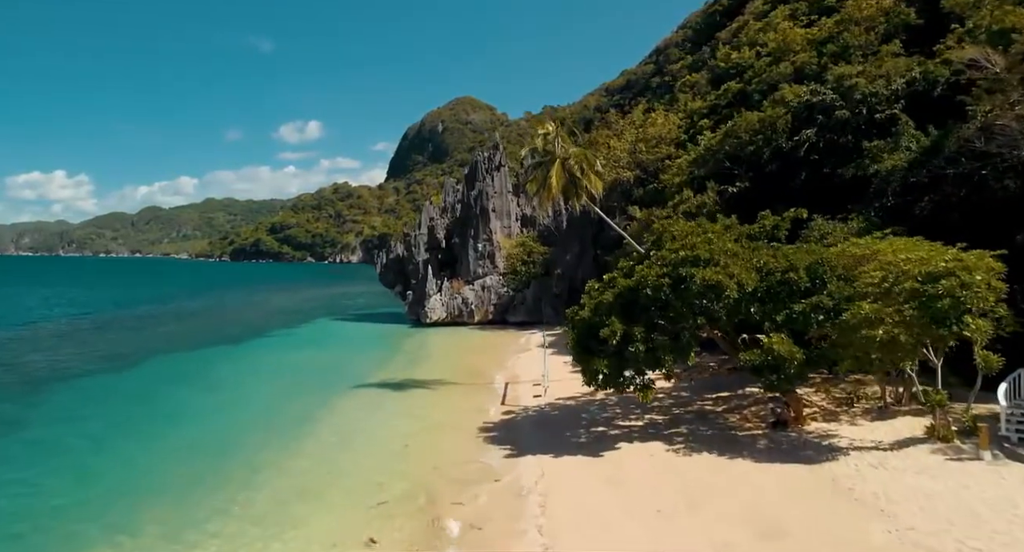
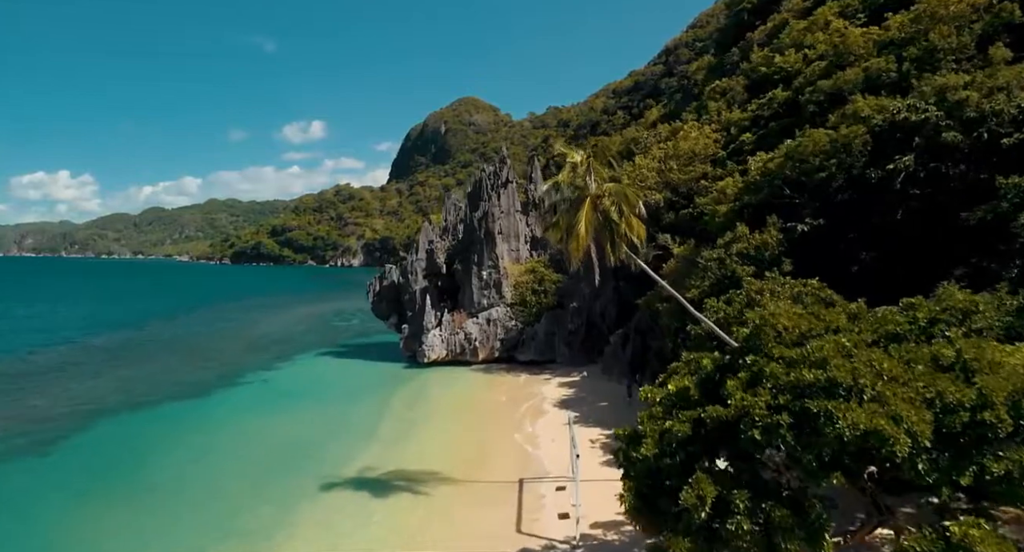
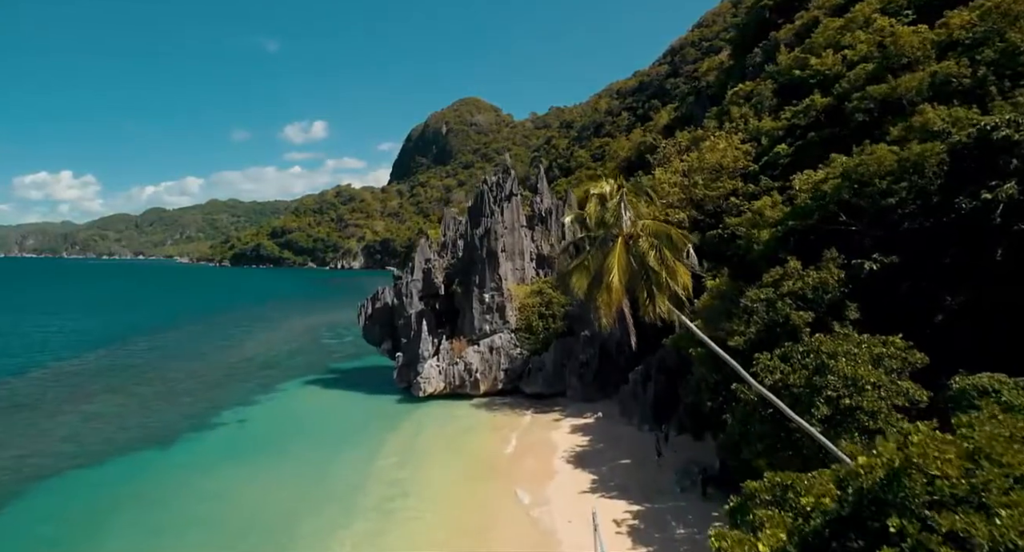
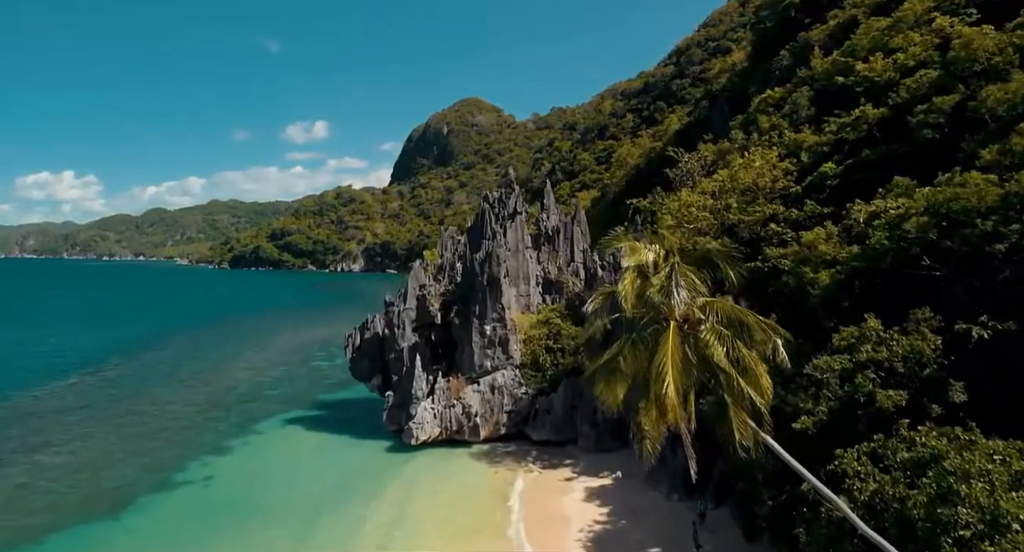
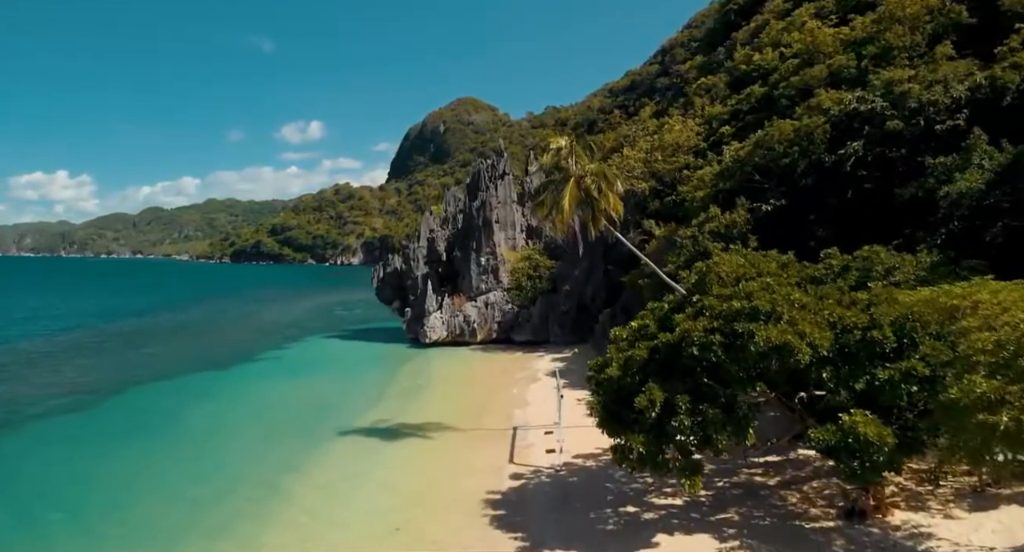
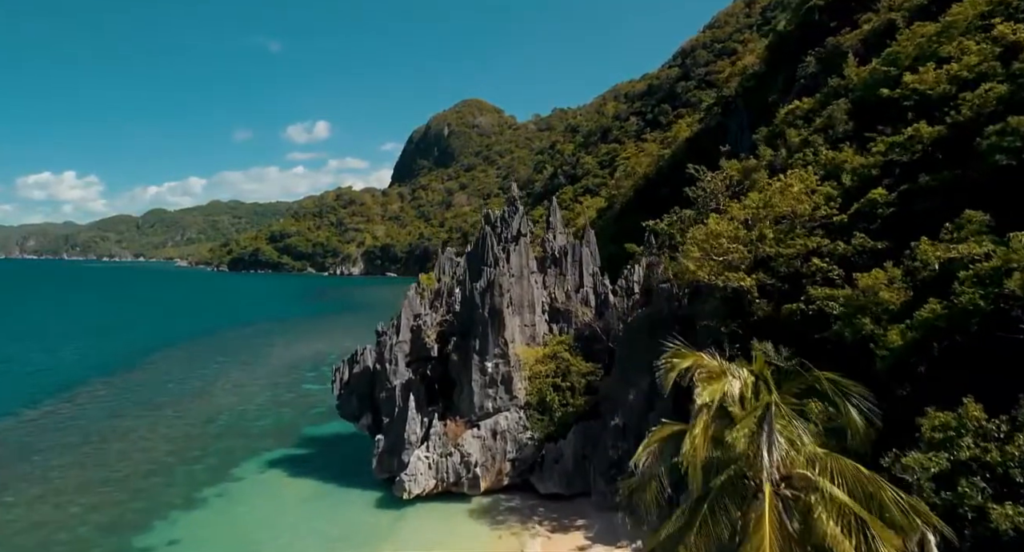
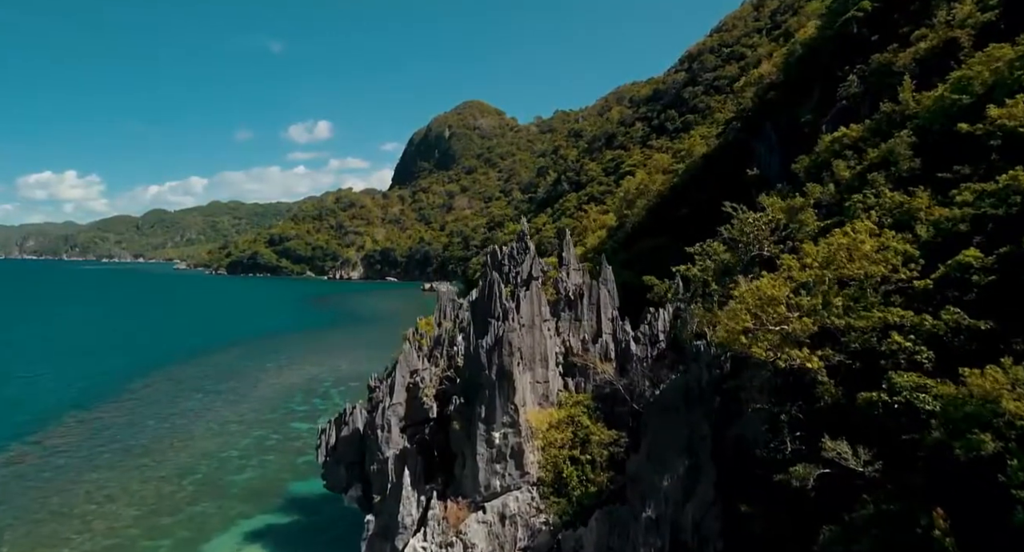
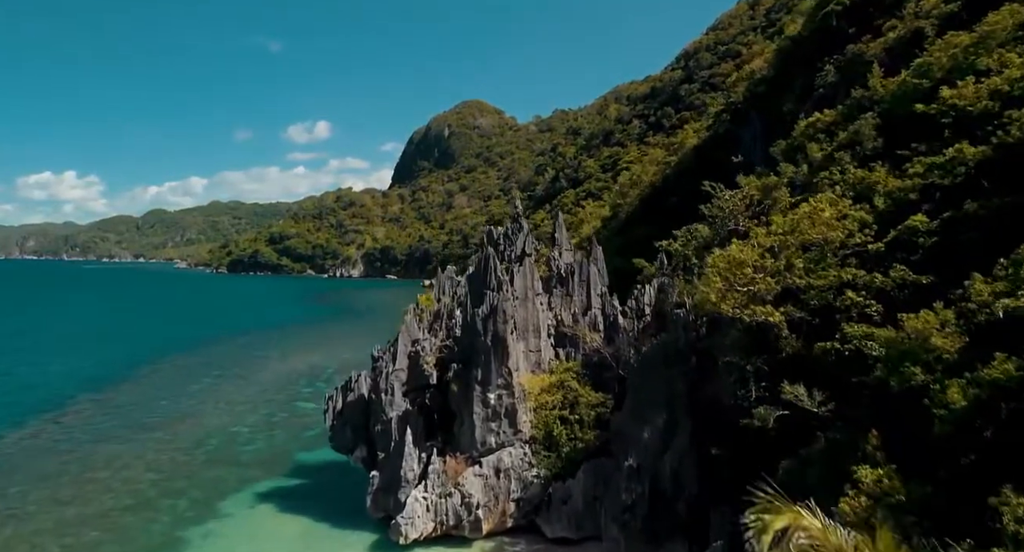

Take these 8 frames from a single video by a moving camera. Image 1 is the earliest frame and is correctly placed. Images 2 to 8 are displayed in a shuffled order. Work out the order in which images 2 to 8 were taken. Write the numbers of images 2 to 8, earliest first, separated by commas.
5, 2, 3, 4, 6, 8, 7
